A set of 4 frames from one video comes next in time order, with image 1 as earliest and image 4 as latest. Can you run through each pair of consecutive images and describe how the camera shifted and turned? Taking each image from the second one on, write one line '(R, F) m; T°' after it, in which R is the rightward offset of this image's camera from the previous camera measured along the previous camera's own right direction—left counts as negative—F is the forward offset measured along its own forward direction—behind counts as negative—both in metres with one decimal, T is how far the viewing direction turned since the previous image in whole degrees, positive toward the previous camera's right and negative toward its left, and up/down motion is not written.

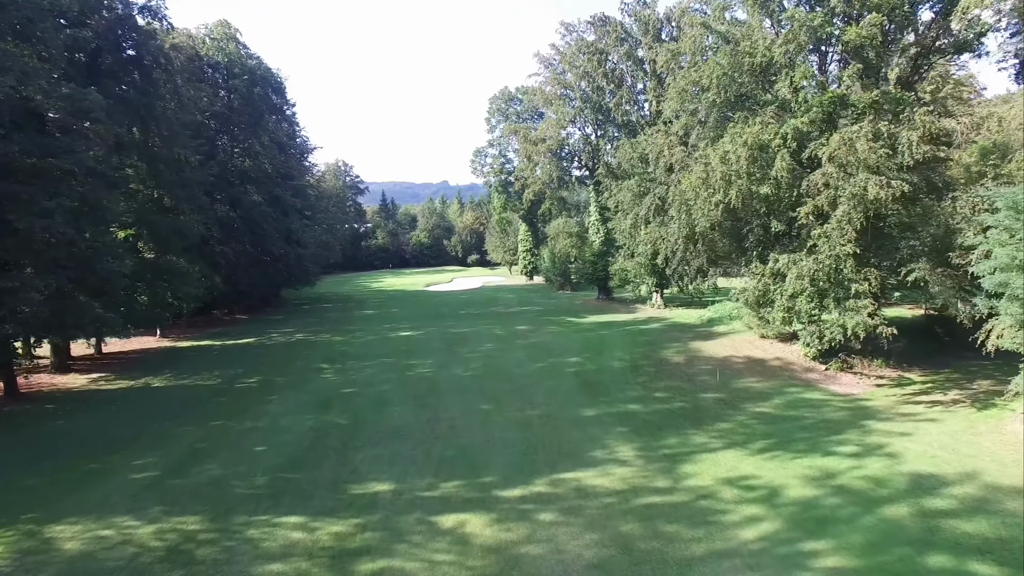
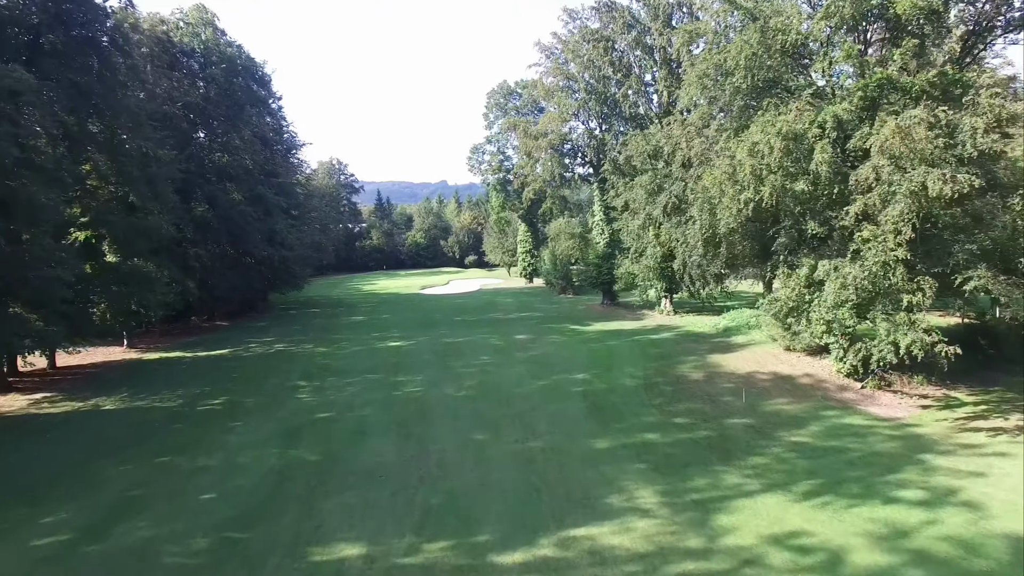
(0.0, +0.8) m; 0°
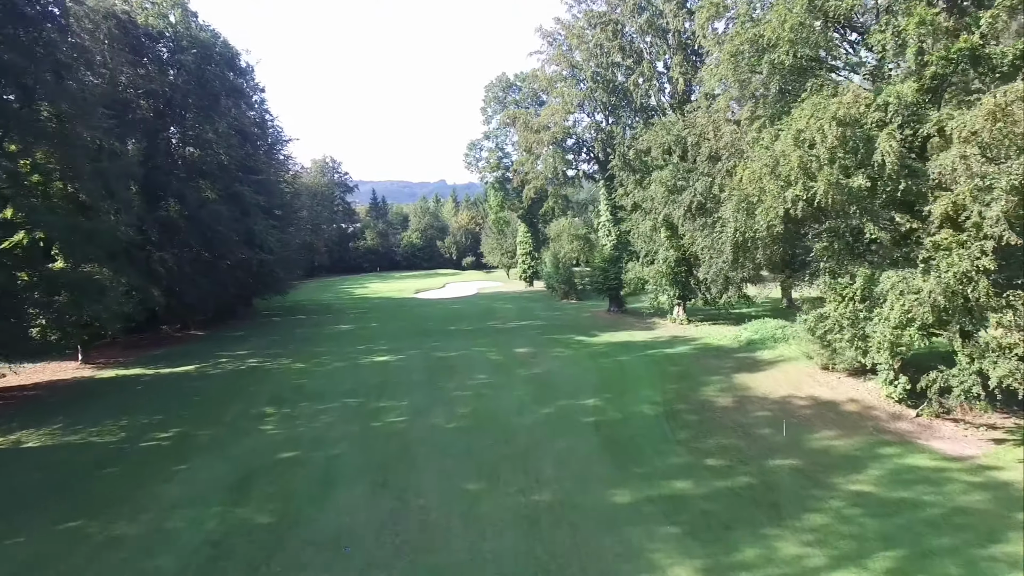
(0.0, +1.0) m; 0°
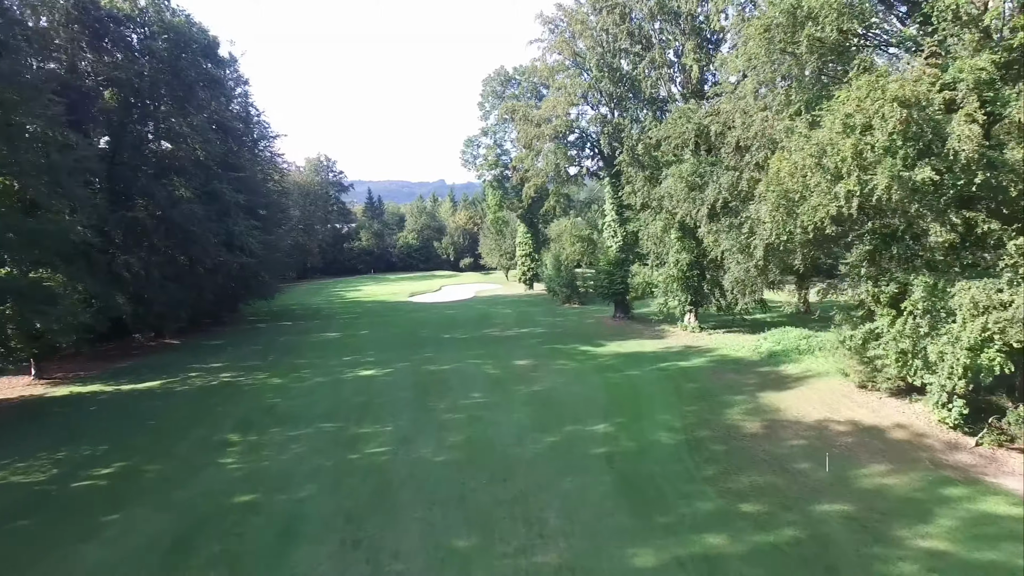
(0.0, +0.8) m; 0°
